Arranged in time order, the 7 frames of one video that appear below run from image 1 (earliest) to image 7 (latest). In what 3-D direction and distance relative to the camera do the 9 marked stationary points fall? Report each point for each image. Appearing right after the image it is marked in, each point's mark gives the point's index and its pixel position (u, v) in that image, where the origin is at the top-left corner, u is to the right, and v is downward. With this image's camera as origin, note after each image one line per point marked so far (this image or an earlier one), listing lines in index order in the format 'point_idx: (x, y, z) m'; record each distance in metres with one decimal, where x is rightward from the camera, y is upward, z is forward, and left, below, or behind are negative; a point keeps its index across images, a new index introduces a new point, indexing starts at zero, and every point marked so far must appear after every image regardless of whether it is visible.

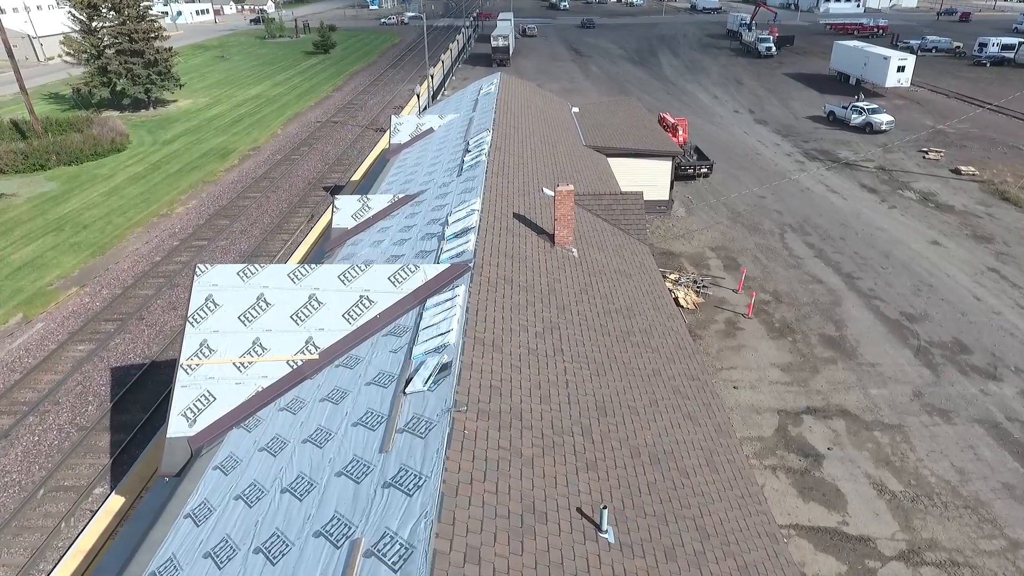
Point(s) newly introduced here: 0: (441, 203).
0: (-1.8, +2.2, +16.1) m
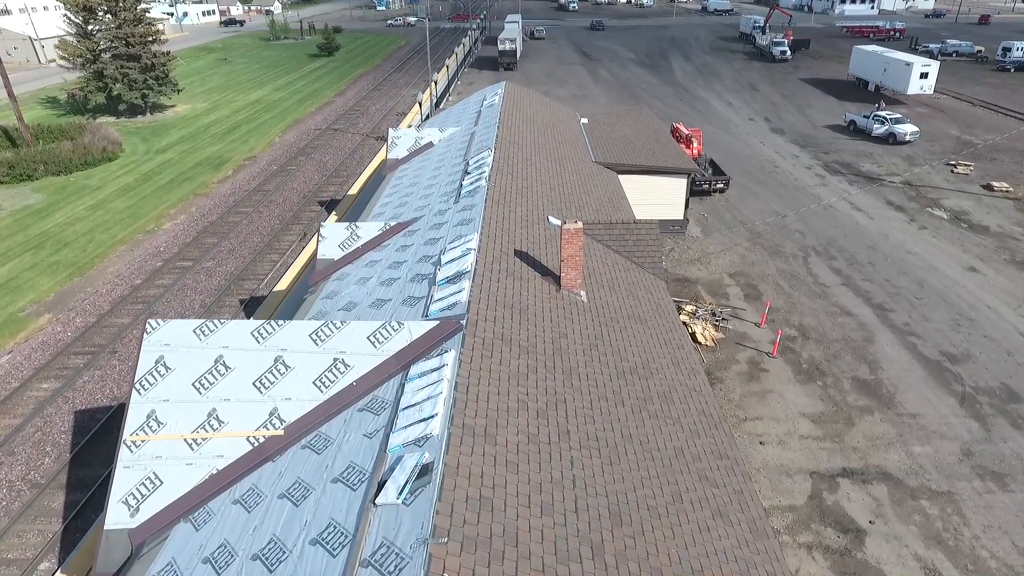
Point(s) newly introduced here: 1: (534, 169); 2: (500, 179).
0: (-1.8, +1.2, +14.5) m
1: (+0.7, +3.7, +19.3) m
2: (-0.3, +2.9, +17.0) m
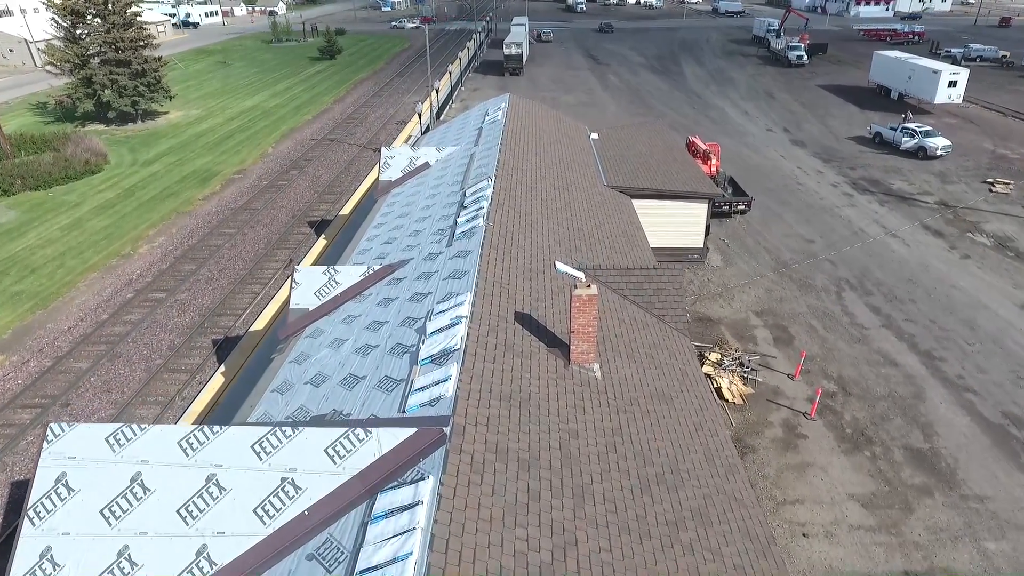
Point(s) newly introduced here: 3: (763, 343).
0: (-1.8, 0.0, +12.4) m
1: (+0.7, +2.4, +17.1) m
2: (-0.2, +1.7, +14.8) m
3: (+7.4, -1.6, +18.5) m
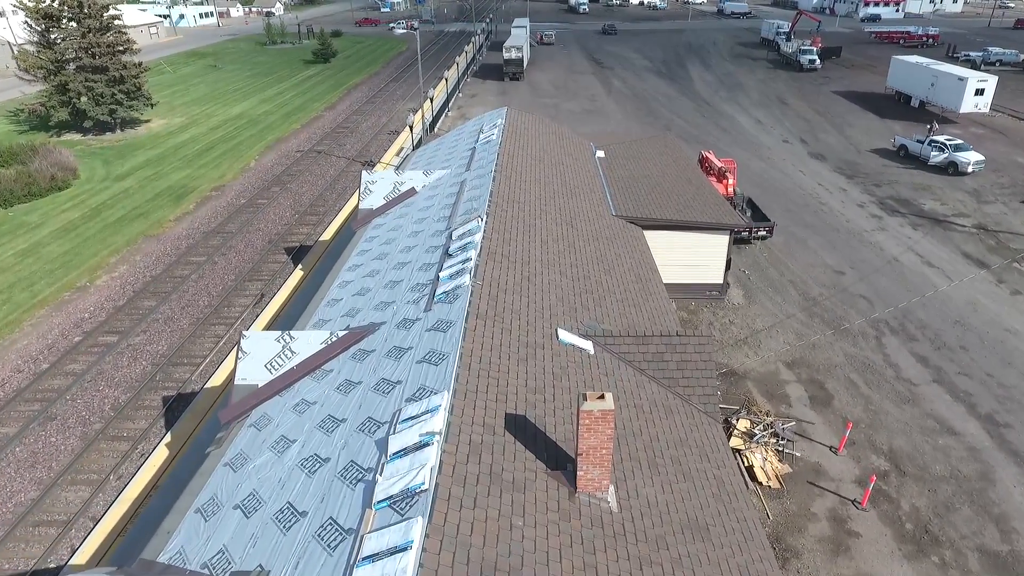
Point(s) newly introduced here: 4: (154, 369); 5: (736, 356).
0: (-1.9, -1.3, +9.9) m
1: (+0.6, +1.1, +14.6) m
2: (-0.3, +0.4, +12.3) m
3: (+7.3, -3.0, +16.0) m
4: (-10.2, -2.3, +17.8) m
5: (+6.4, -1.9, +17.9) m
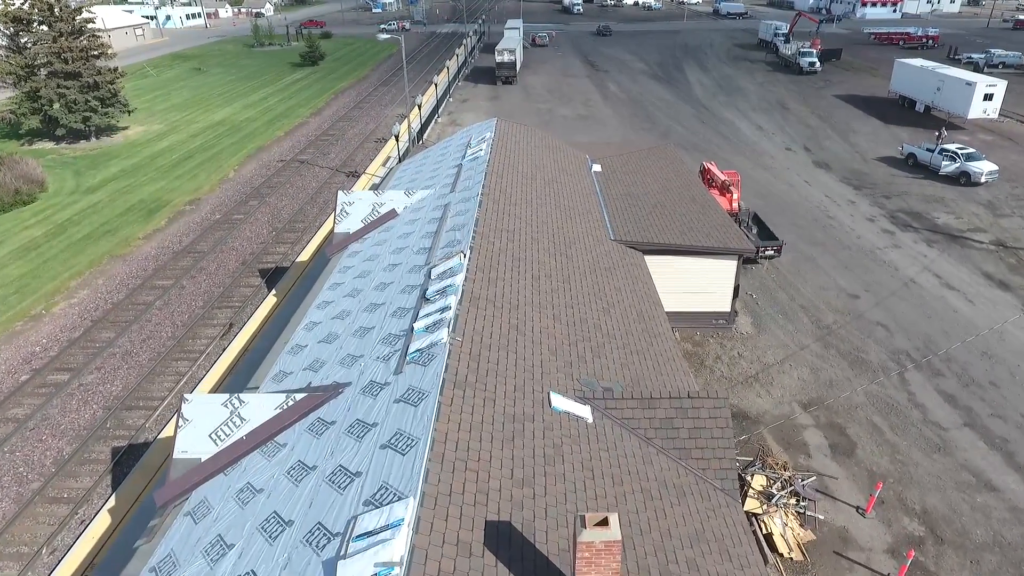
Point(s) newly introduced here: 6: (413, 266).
0: (-2.1, -2.2, +8.3) m
1: (+0.3, +0.2, +13.0) m
2: (-0.6, -0.5, +10.7) m
3: (+7.1, -3.8, +14.5) m
4: (-10.5, -3.2, +16.1) m
5: (+6.1, -2.8, +16.3) m
6: (-2.2, +0.5, +13.8) m
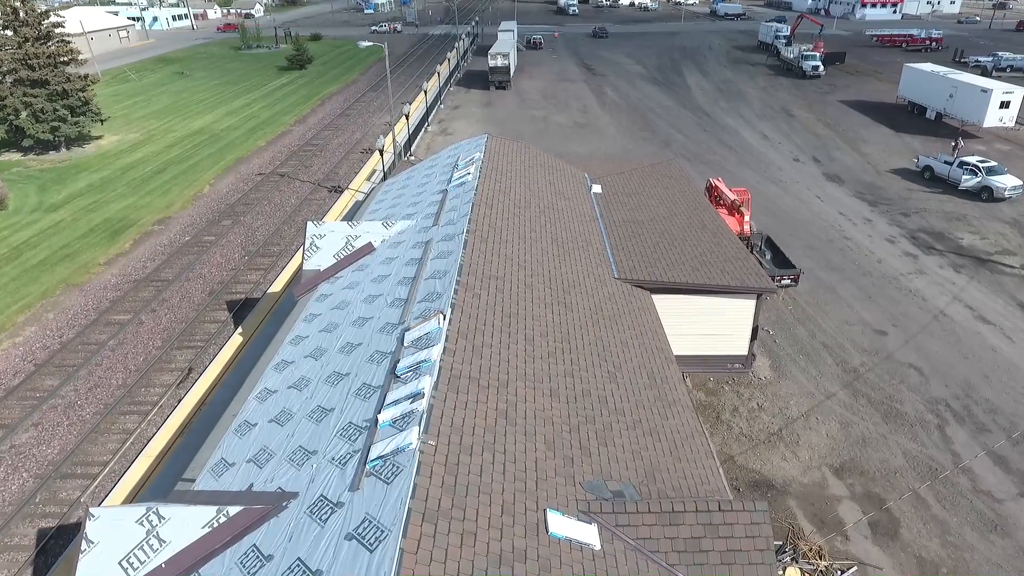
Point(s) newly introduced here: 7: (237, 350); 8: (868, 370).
0: (-2.3, -3.4, +6.3) m
1: (+0.2, -0.9, +11.0) m
2: (-0.8, -1.7, +8.7) m
3: (+6.9, -4.9, +12.5) m
4: (-10.7, -4.4, +14.0) m
5: (+5.9, -3.9, +14.3) m
6: (-2.4, -0.6, +11.8) m
7: (-8.0, -1.8, +18.2) m
8: (+9.9, -2.3, +17.5) m
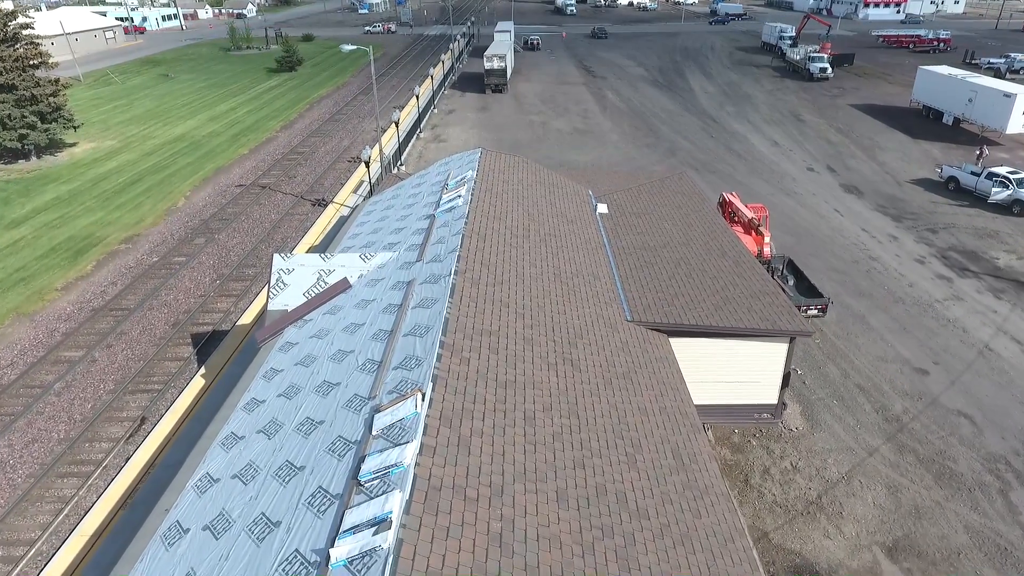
0: (-2.3, -4.3, +4.2) m
1: (+0.1, -1.9, +8.9) m
2: (-0.8, -2.6, +6.6) m
3: (+6.8, -5.9, +10.4) m
4: (-10.7, -5.4, +11.9) m
5: (+5.9, -4.9, +12.2) m
6: (-2.4, -1.6, +9.7) m
7: (-8.1, -2.8, +16.1) m
8: (+9.9, -3.2, +15.4) m
